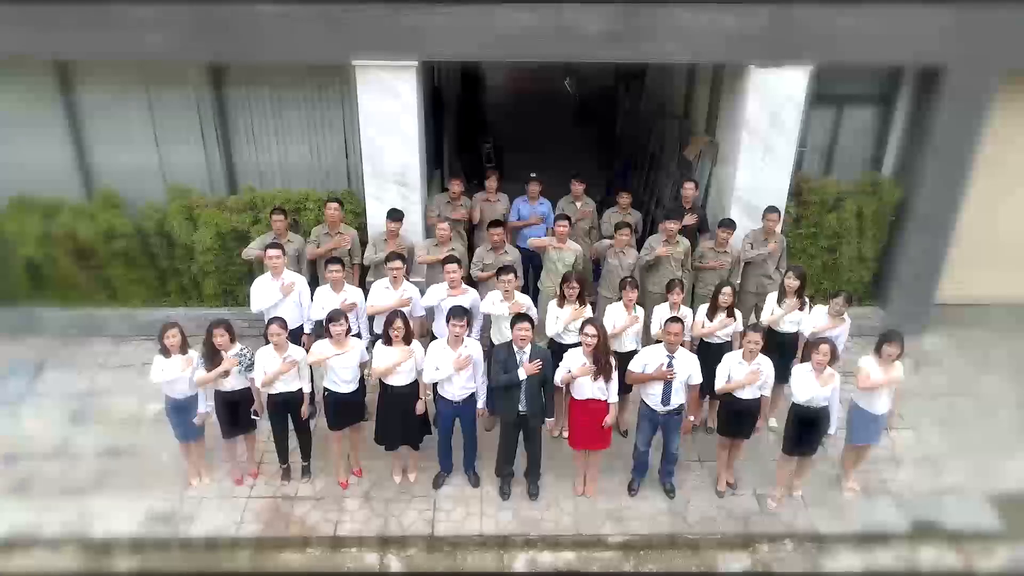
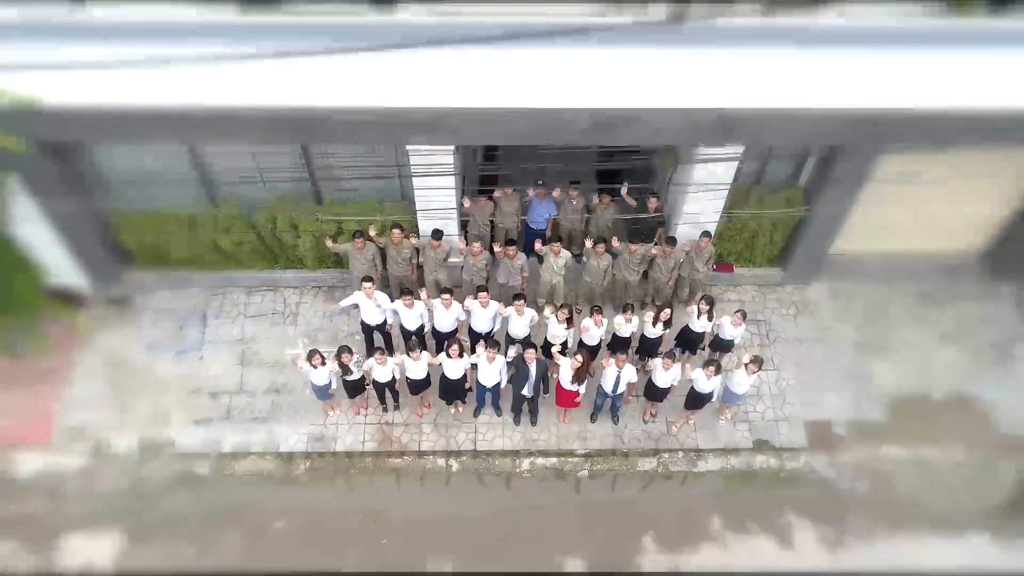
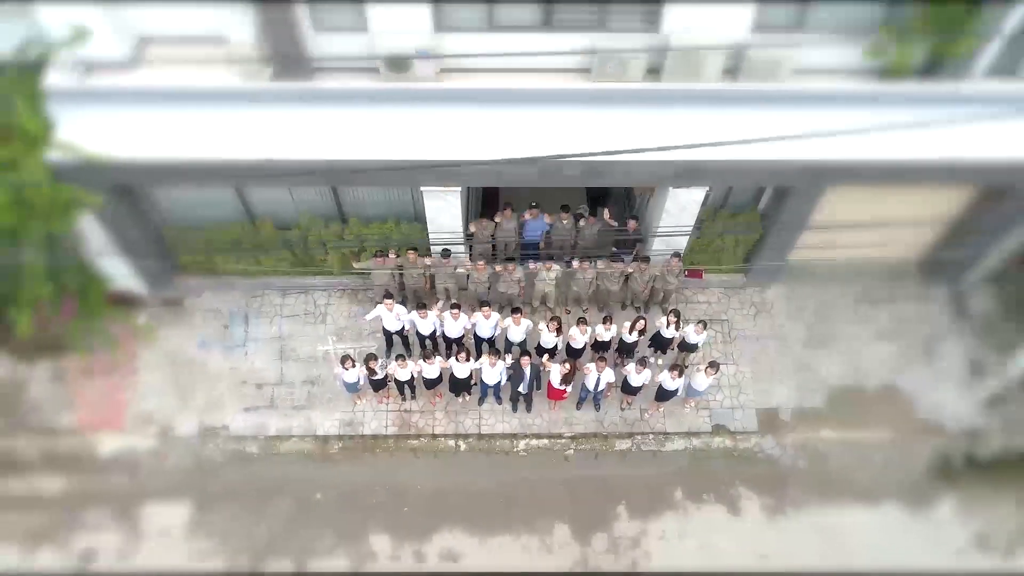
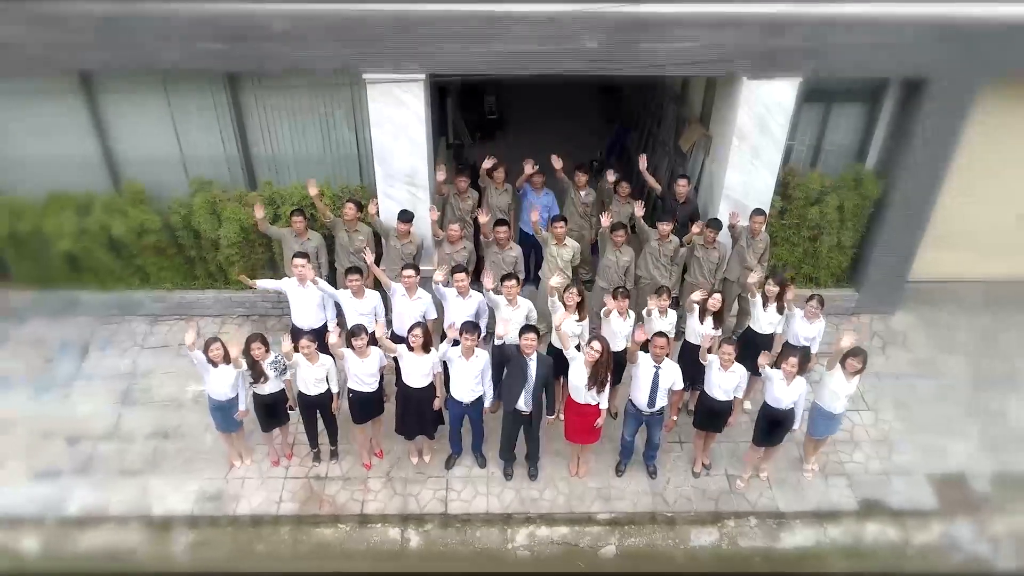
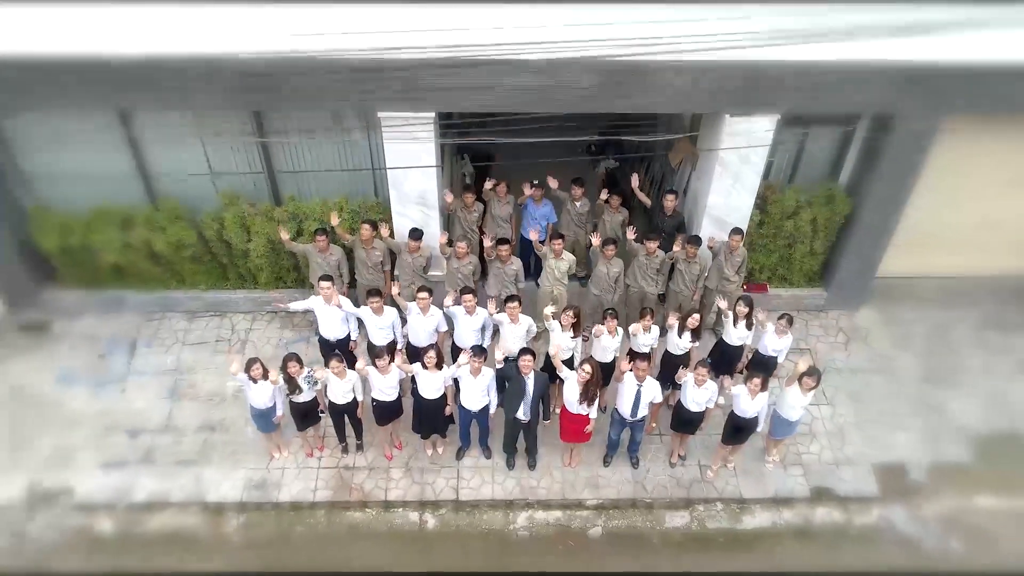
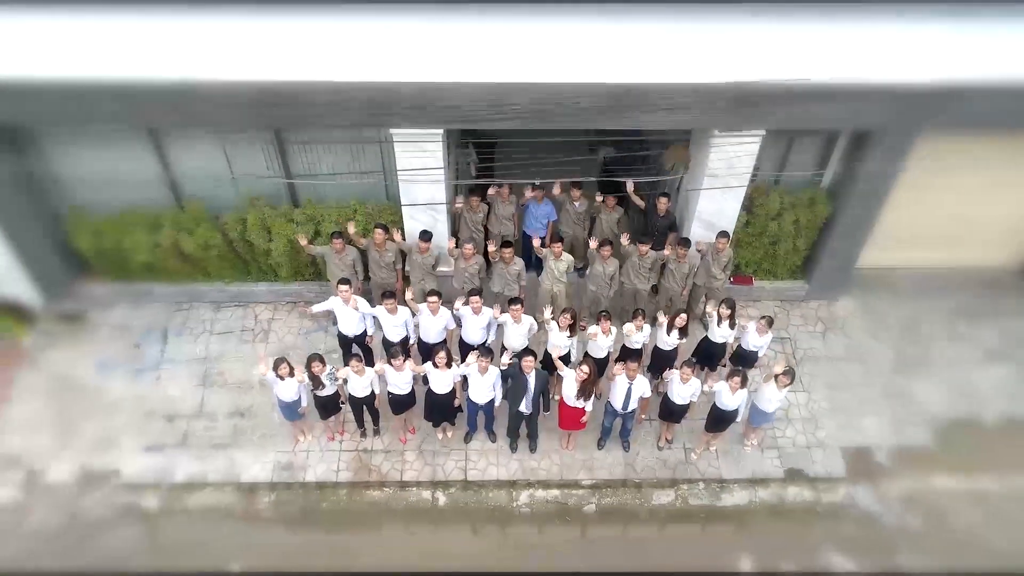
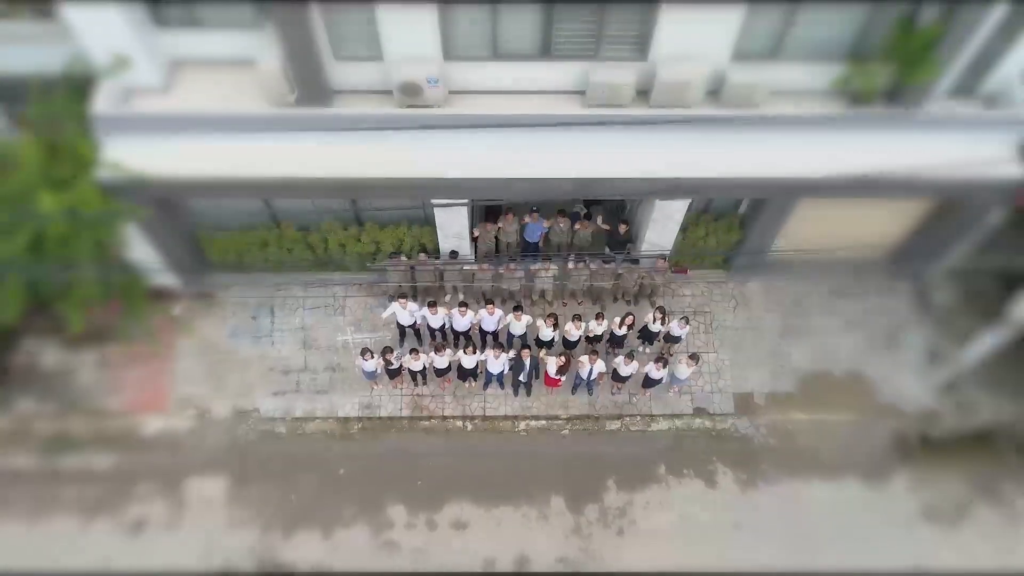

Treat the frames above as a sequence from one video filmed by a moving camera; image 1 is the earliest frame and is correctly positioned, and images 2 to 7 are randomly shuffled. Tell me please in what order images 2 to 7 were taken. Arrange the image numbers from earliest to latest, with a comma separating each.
4, 5, 6, 2, 3, 7
